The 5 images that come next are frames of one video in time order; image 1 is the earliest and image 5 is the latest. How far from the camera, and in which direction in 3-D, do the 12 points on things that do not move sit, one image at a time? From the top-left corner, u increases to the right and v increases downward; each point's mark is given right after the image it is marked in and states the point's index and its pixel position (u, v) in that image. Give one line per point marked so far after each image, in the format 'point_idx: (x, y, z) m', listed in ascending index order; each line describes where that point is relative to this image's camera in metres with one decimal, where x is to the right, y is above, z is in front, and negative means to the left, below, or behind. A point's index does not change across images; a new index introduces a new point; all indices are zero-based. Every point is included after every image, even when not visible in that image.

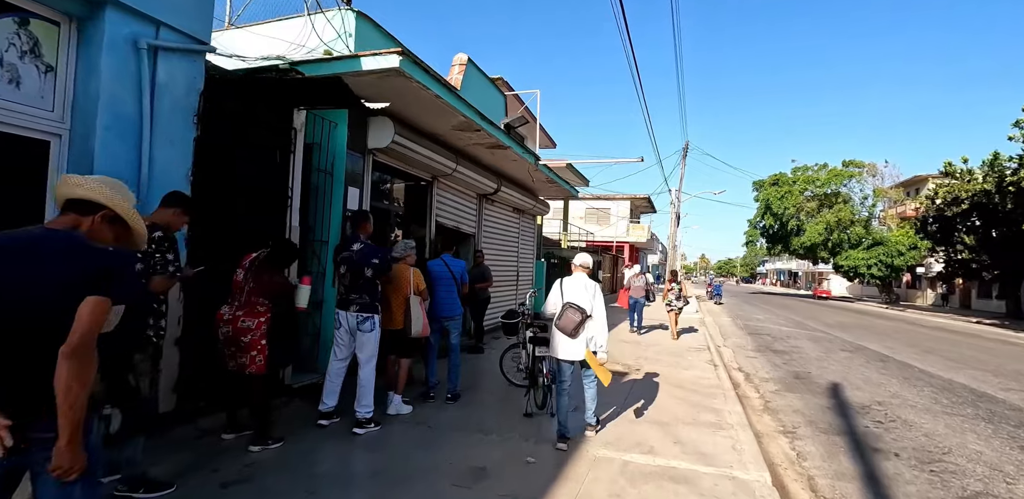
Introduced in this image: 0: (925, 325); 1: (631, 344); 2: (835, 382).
0: (+15.5, -2.8, +17.6) m
1: (+2.7, -2.1, +10.4) m
2: (+5.3, -2.1, +7.8) m
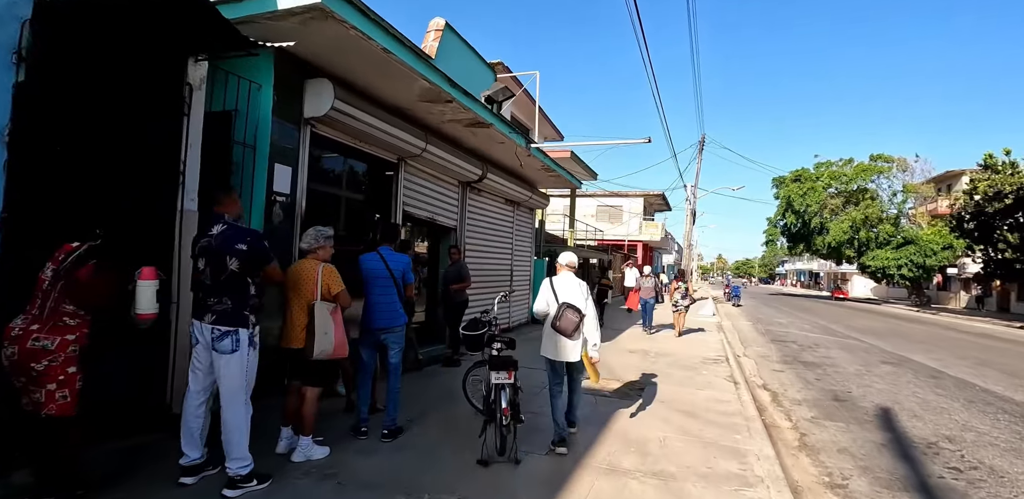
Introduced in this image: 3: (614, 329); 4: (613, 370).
0: (+15.5, -2.7, +15.8) m
1: (+2.4, -2.0, +9.0) m
2: (+4.9, -2.0, +6.3) m
3: (+2.8, -2.2, +13.0) m
4: (+1.7, -2.0, +7.8) m
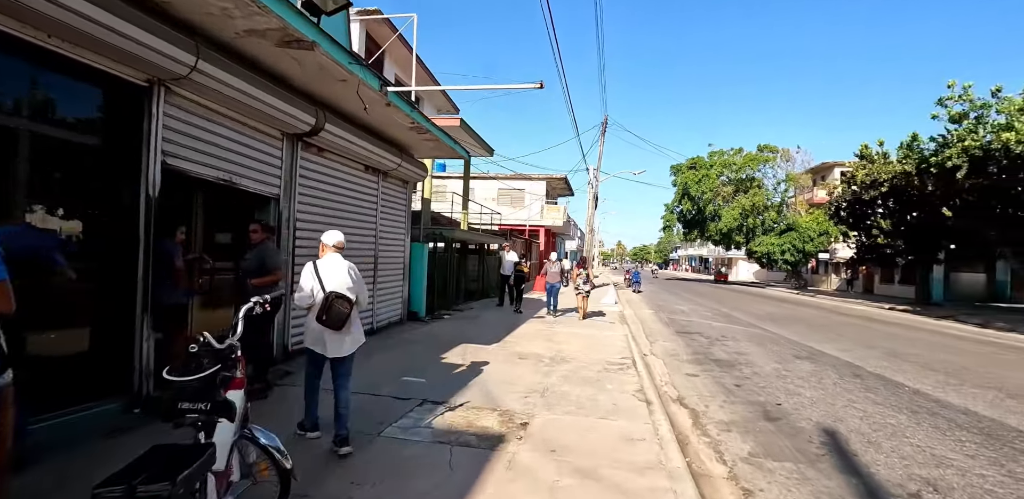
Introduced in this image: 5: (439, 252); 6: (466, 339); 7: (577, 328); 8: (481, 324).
0: (+11.8, -2.2, +16.2) m
1: (+0.2, -1.7, +7.0) m
2: (+3.2, -1.8, +4.9) m
3: (-0.1, -1.7, +11.1) m
4: (-0.3, -1.7, +5.8) m
5: (-2.0, -0.1, +13.1) m
6: (-0.9, -1.7, +9.1) m
7: (+1.4, -1.7, +10.3) m
8: (-0.7, -1.7, +11.0) m
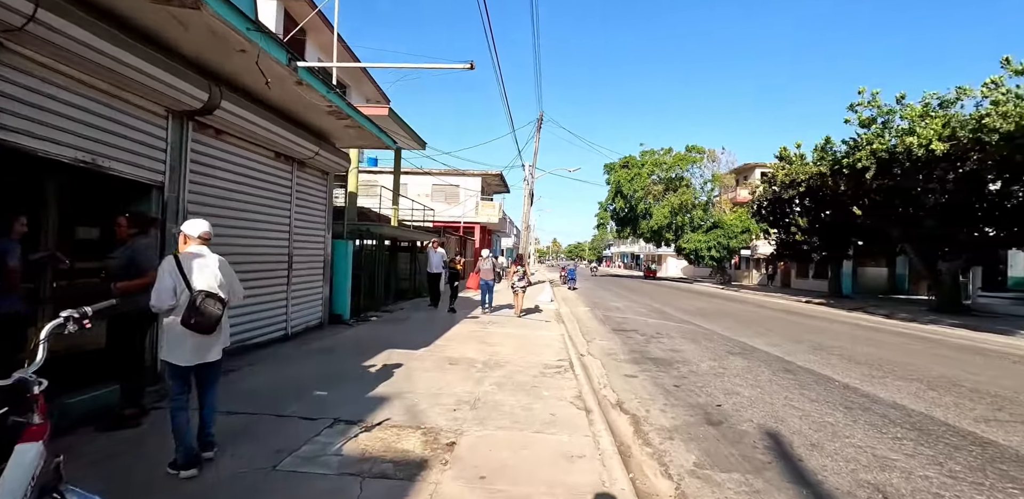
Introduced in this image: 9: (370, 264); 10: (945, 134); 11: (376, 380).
0: (+9.5, -2.1, +17.1) m
1: (-0.7, -1.7, +6.4) m
2: (+2.5, -1.7, +4.7) m
3: (-1.6, -1.7, +10.4) m
4: (-1.1, -1.7, +5.1) m
5: (-3.8, 0.0, +12.2) m
6: (-2.1, -1.7, +8.4) m
7: (0.0, -1.6, +9.8) m
8: (-2.2, -1.7, +10.2) m
9: (-3.8, -0.4, +12.5) m
10: (+13.4, +3.6, +14.3) m
11: (-1.7, -1.7, +6.0) m
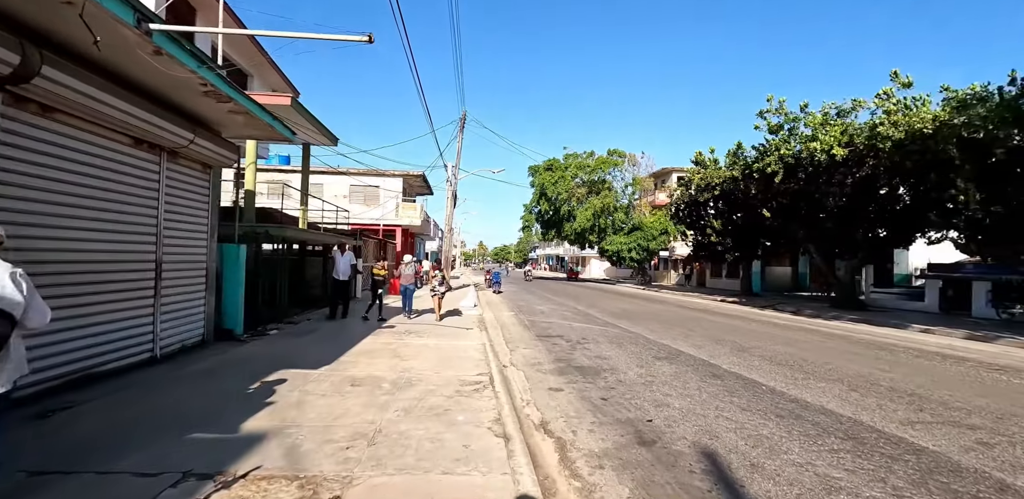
0: (+6.7, -2.1, +17.6) m
1: (-1.8, -1.7, +5.5) m
2: (+1.7, -1.7, +4.3) m
3: (-3.3, -1.7, +9.3) m
4: (-1.9, -1.7, +4.1) m
5: (-5.7, -0.1, +10.7) m
6: (-3.4, -1.7, +7.2) m
7: (-1.6, -1.7, +8.9) m
8: (-3.8, -1.8, +9.0) m
9: (-5.7, -0.5, +11.0) m
10: (+10.9, +3.6, +15.5) m
11: (-2.7, -1.7, +4.9) m
